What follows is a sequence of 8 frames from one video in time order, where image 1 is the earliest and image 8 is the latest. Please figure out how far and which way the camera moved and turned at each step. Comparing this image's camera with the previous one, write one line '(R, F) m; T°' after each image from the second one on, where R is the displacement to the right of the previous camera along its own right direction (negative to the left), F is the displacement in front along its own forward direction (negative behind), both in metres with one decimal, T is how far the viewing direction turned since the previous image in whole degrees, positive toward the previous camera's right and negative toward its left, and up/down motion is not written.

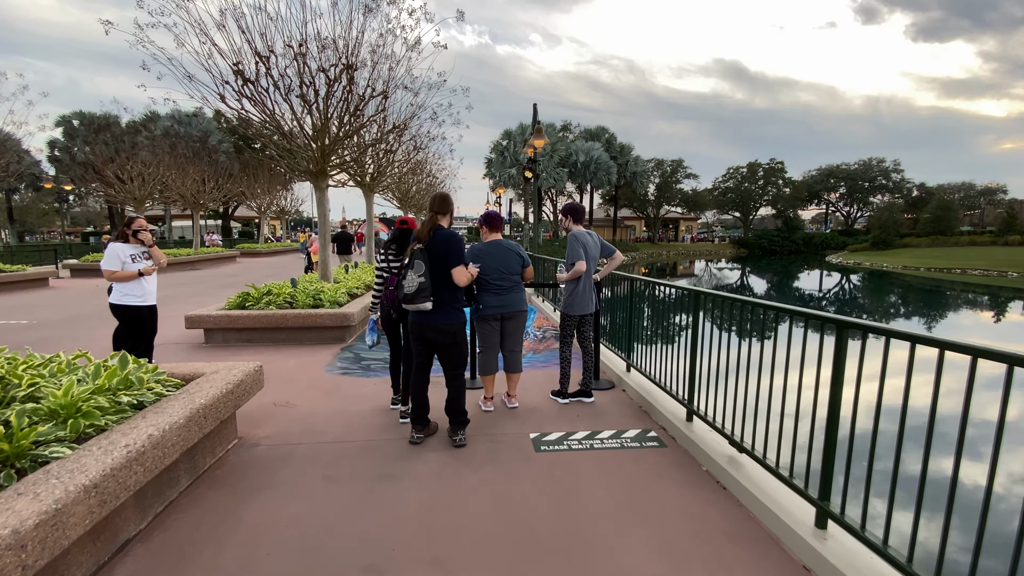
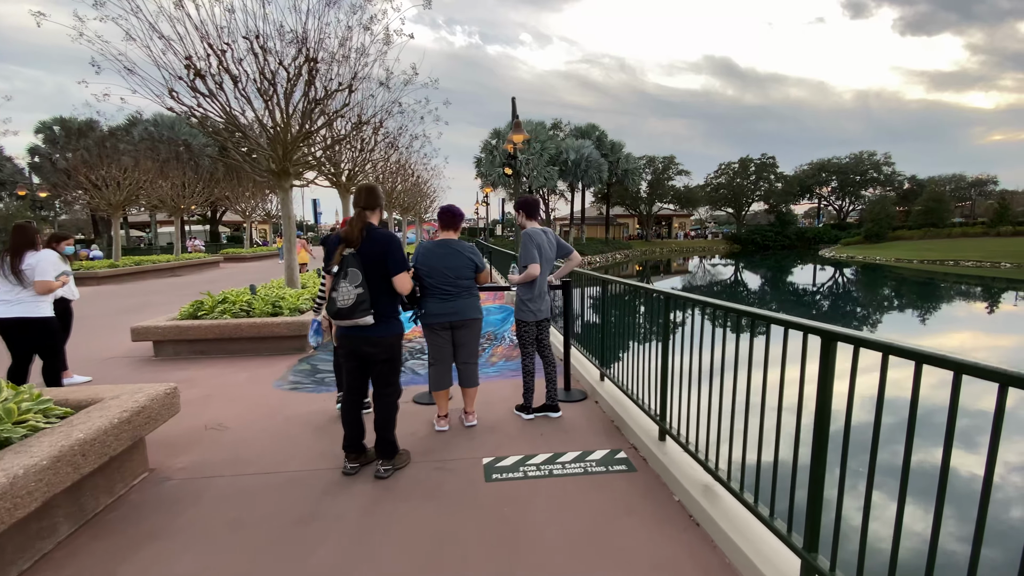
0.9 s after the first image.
(+0.3, +0.5) m; +1°
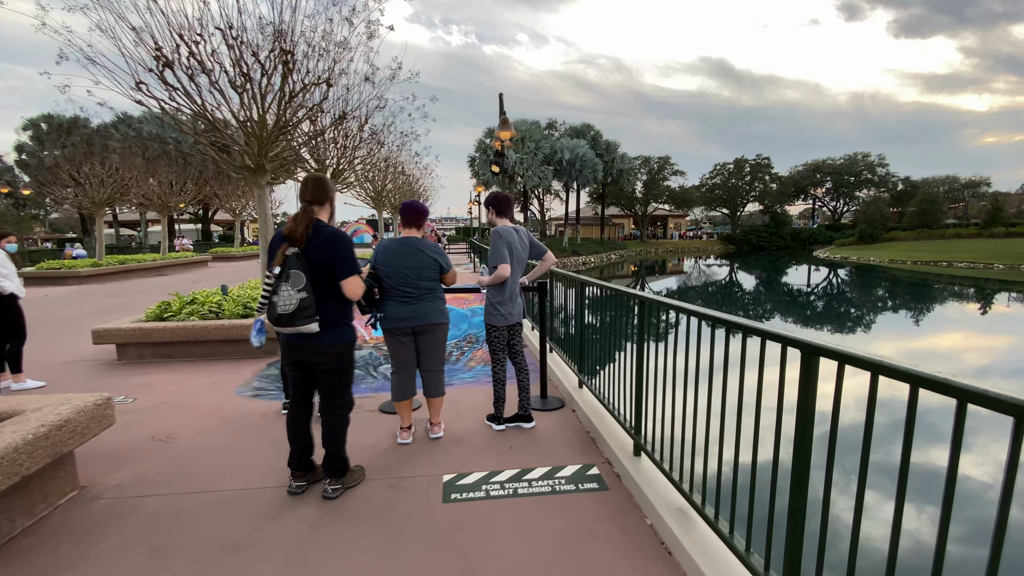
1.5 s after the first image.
(+0.2, +0.3) m; 0°
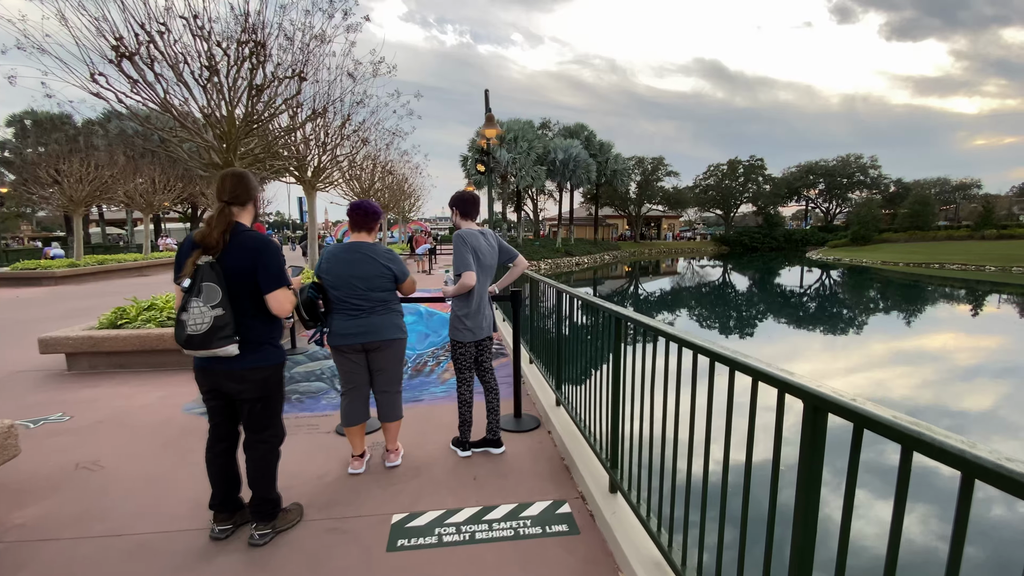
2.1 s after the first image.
(+0.2, +0.4) m; +1°
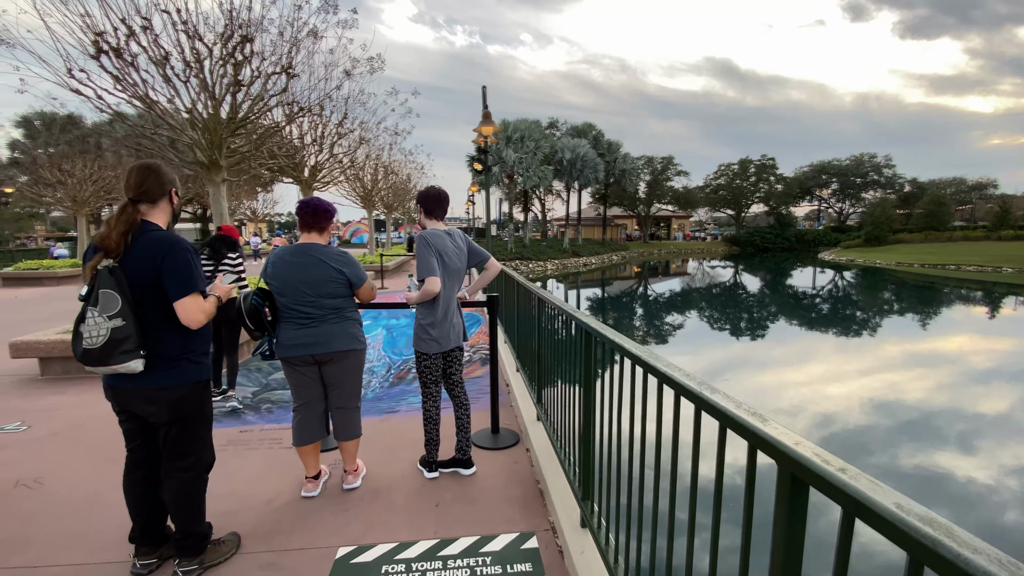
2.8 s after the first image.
(+0.2, +0.3) m; -1°
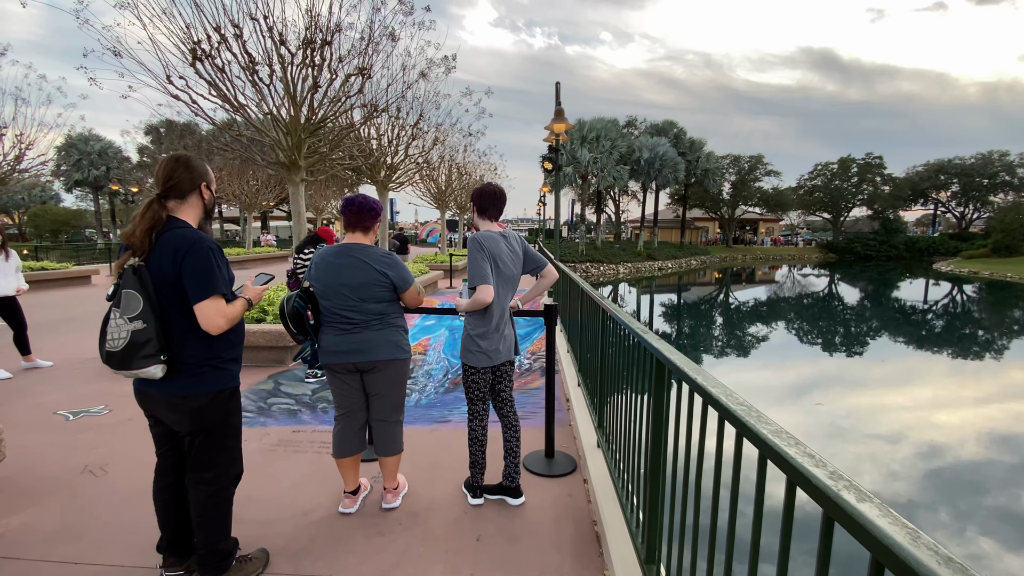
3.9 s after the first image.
(+0.1, +0.3) m; -8°
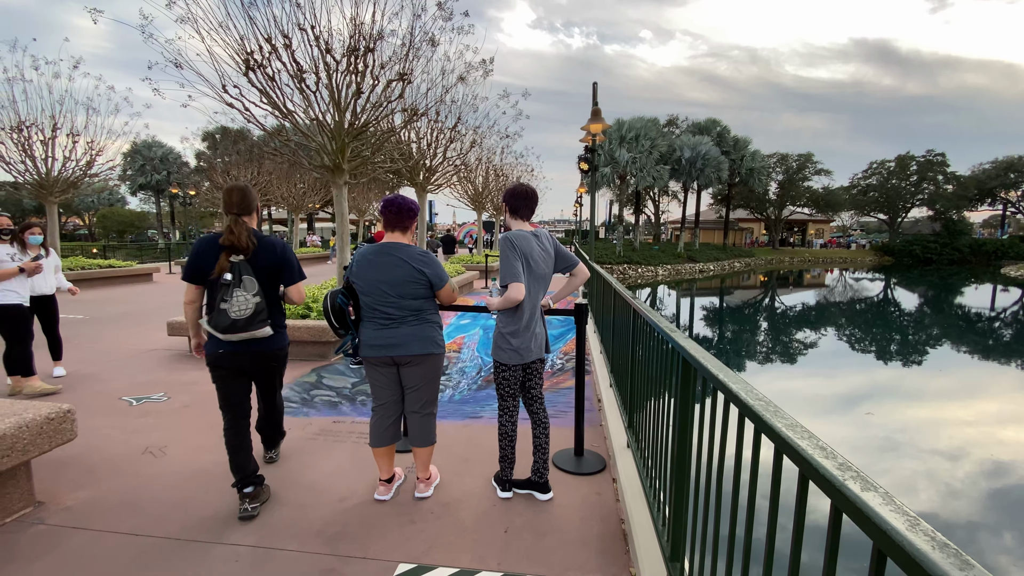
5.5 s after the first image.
(0.0, -0.1) m; -4°
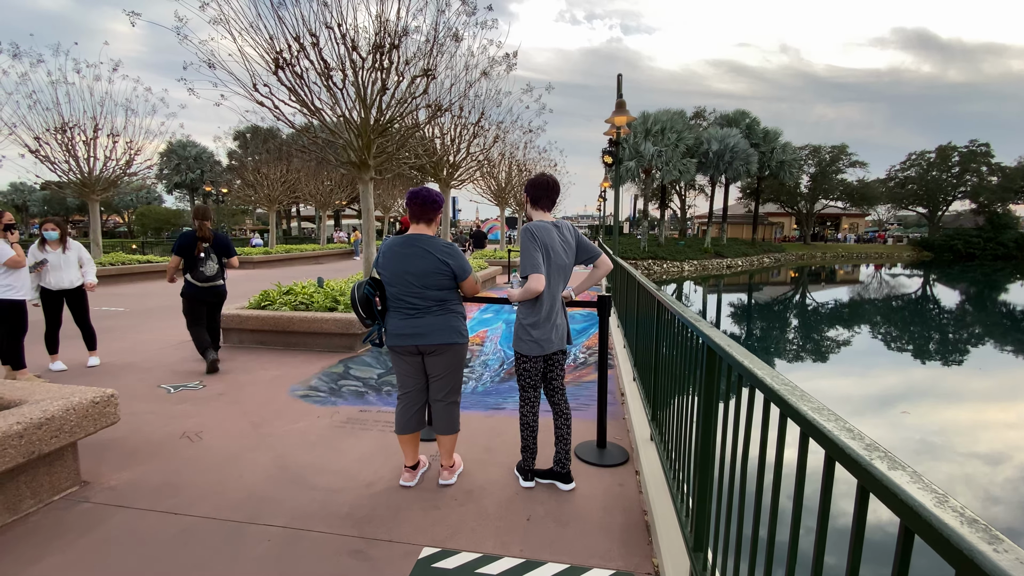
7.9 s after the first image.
(0.0, 0.0) m; -3°
